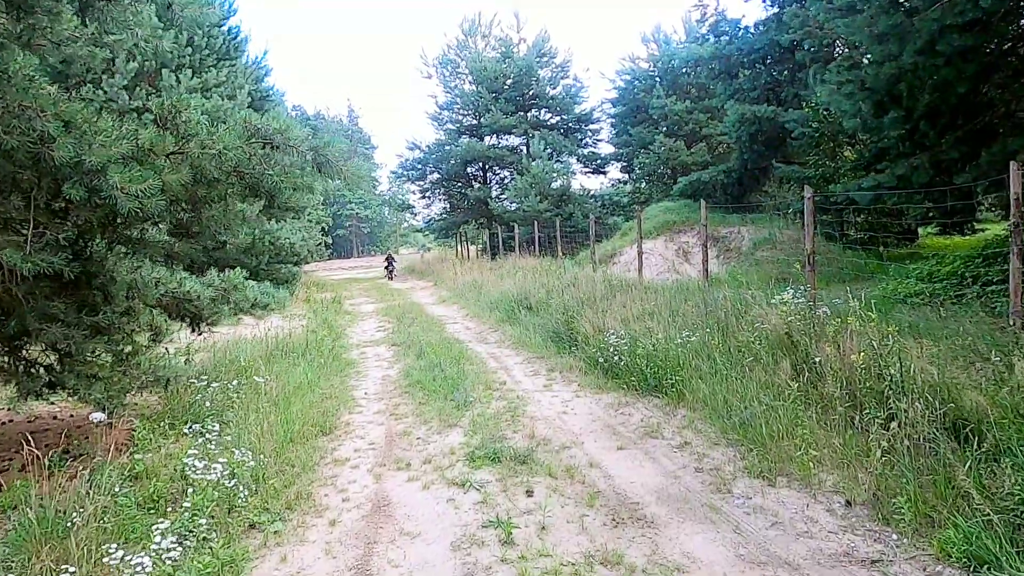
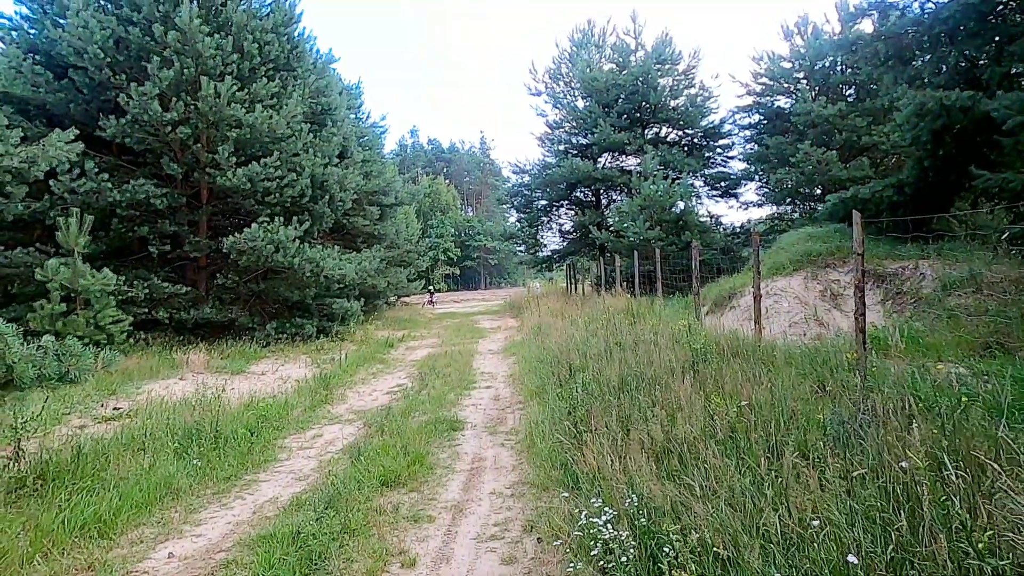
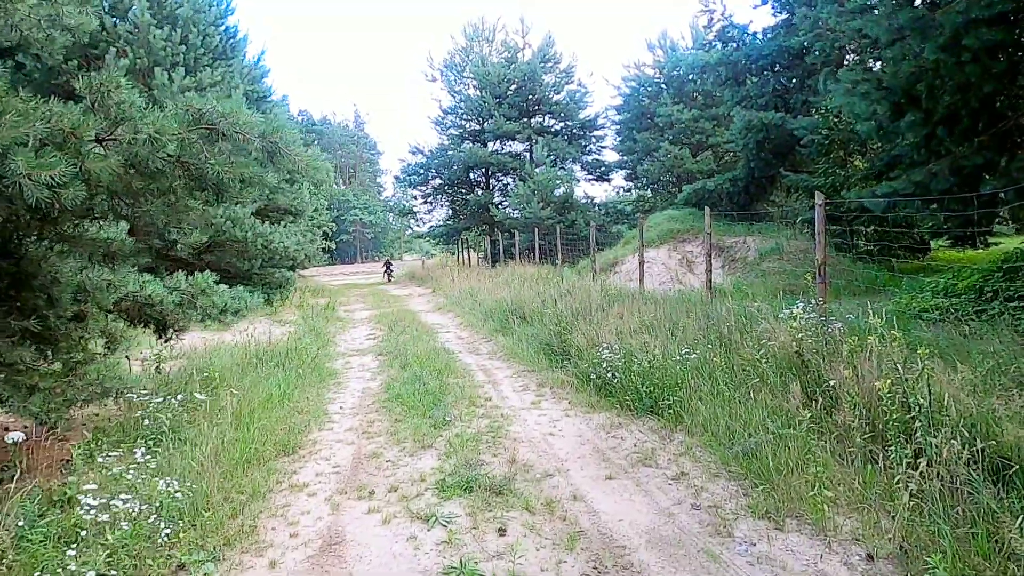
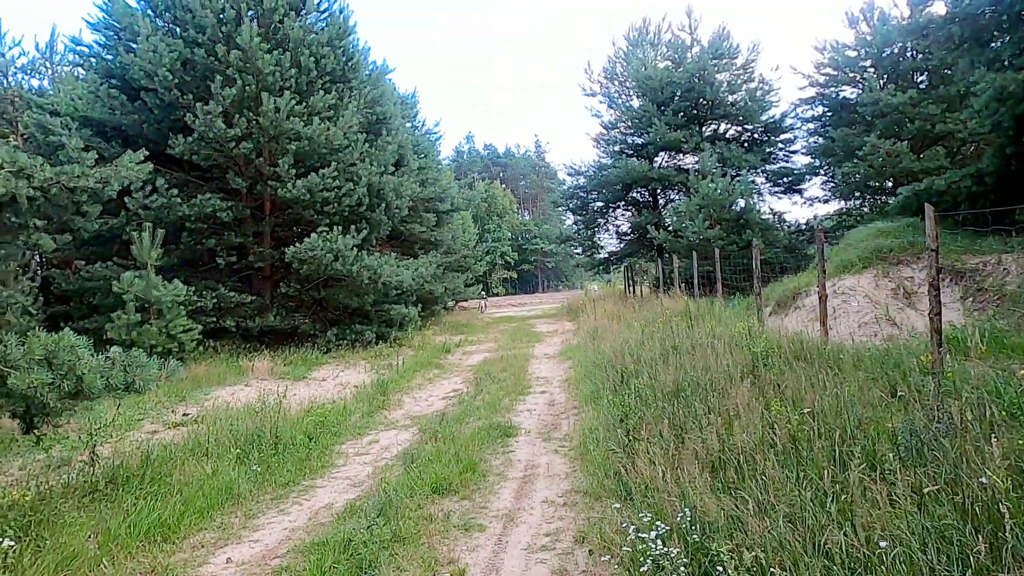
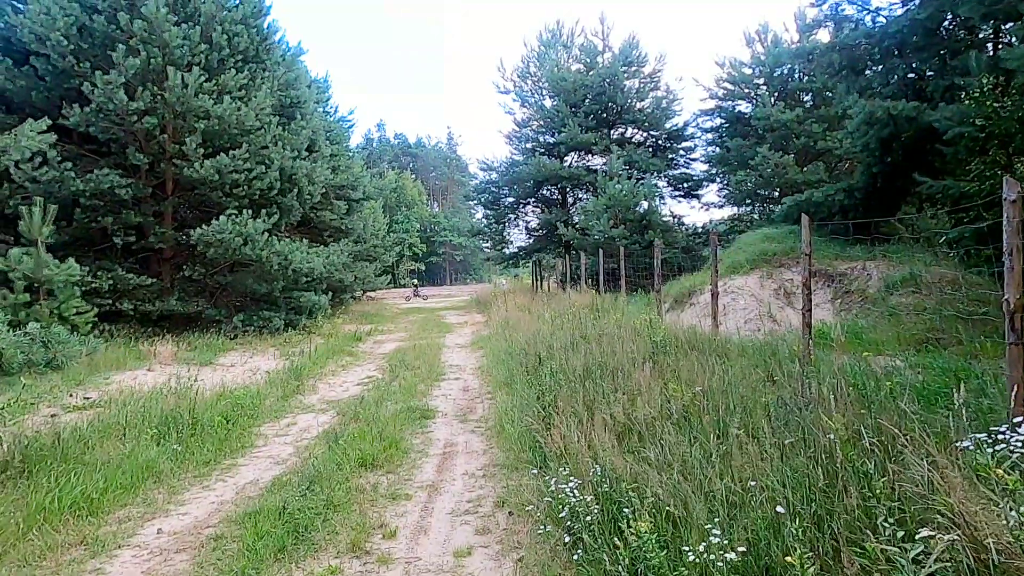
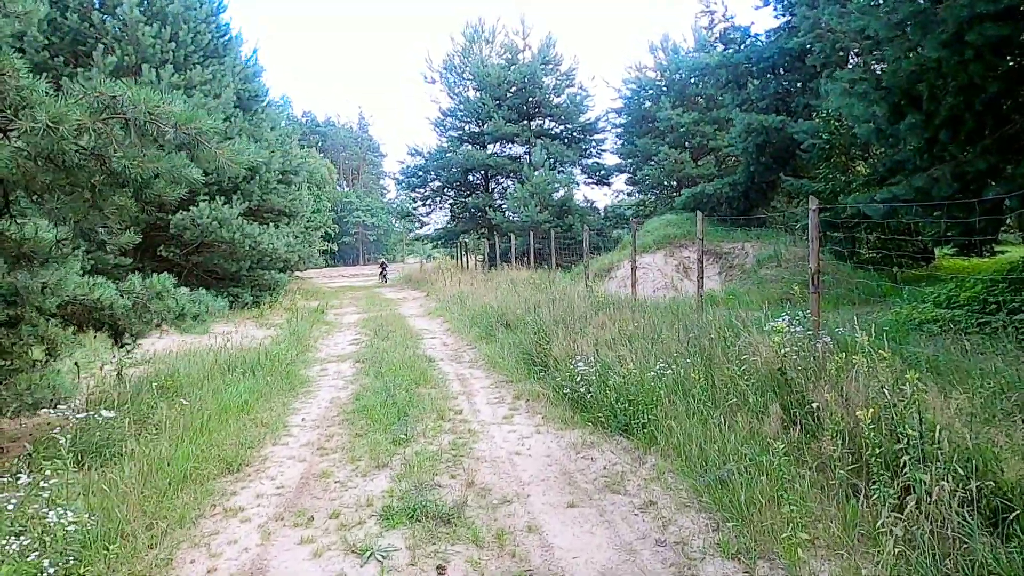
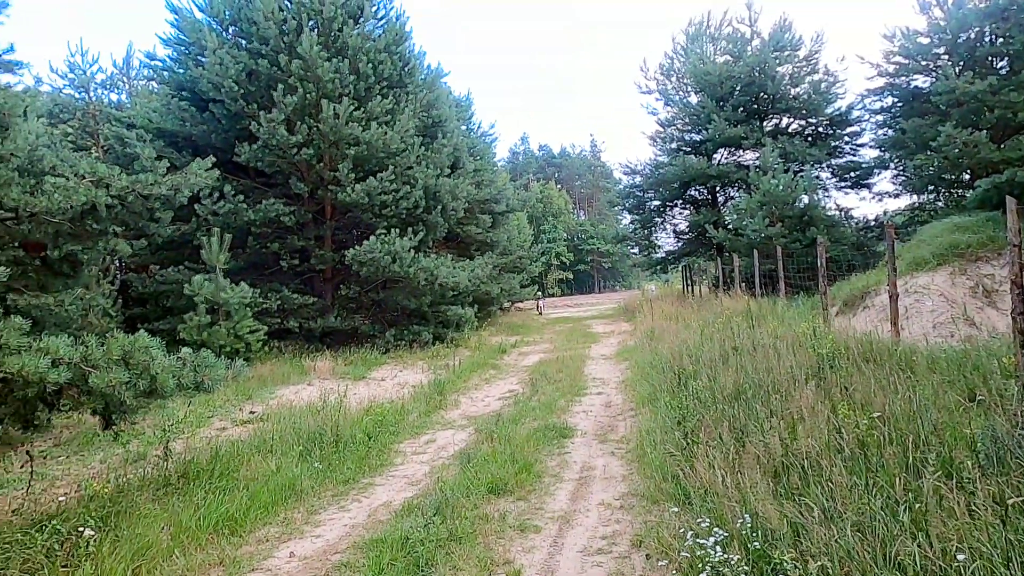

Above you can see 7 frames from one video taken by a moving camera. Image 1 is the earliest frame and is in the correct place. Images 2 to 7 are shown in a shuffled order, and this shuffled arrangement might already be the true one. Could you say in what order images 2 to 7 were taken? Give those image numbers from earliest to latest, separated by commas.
3, 6, 5, 2, 4, 7
